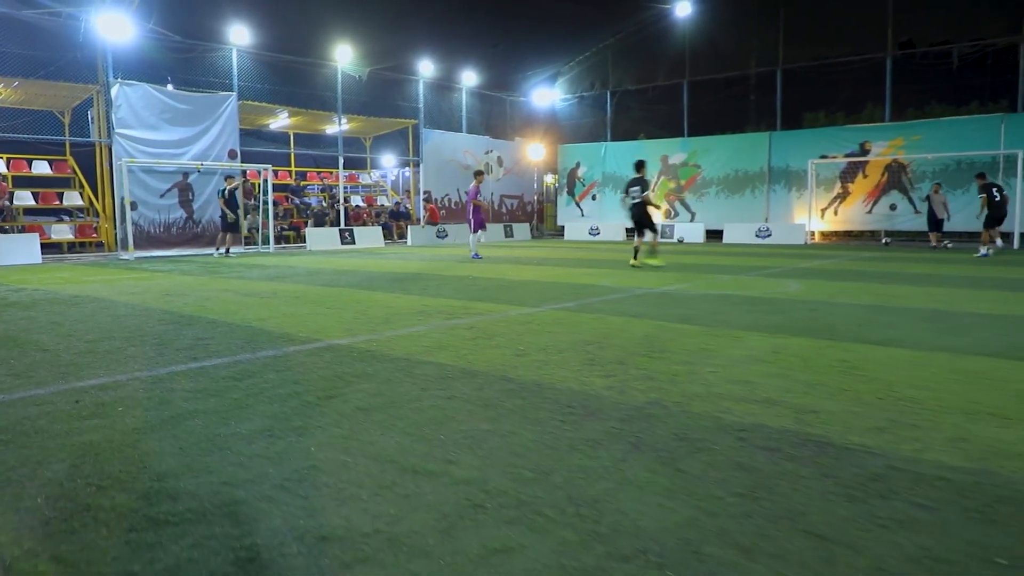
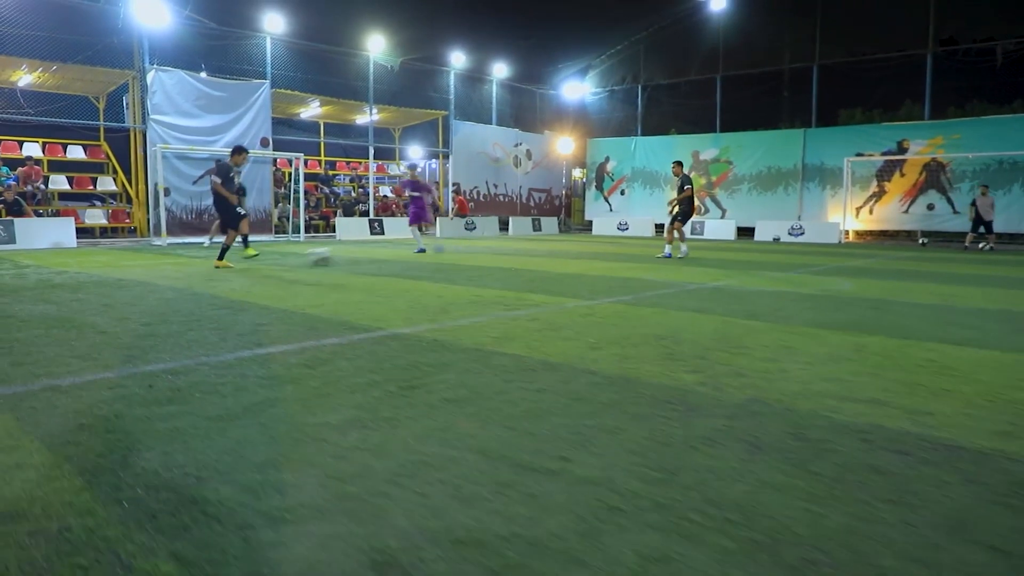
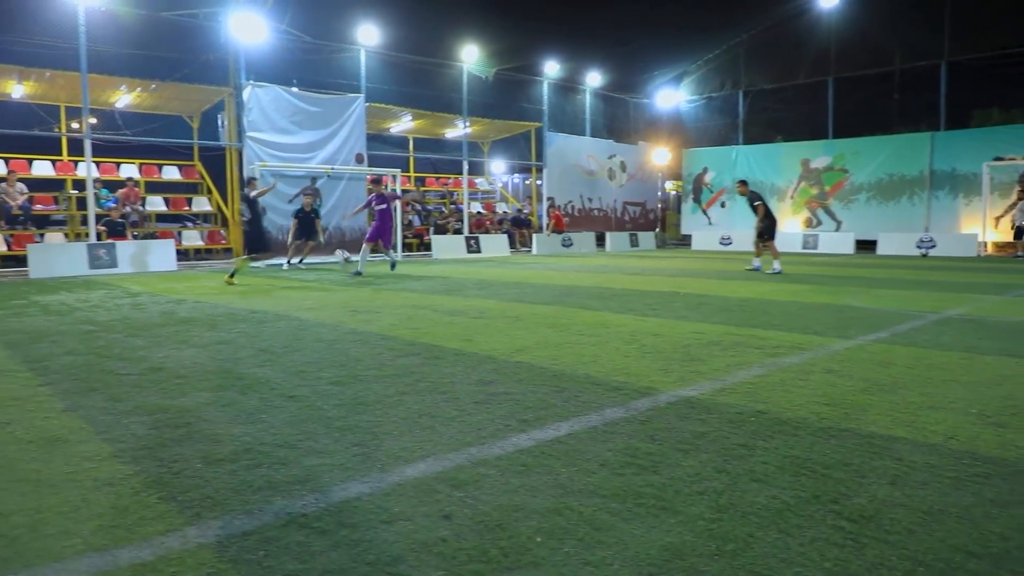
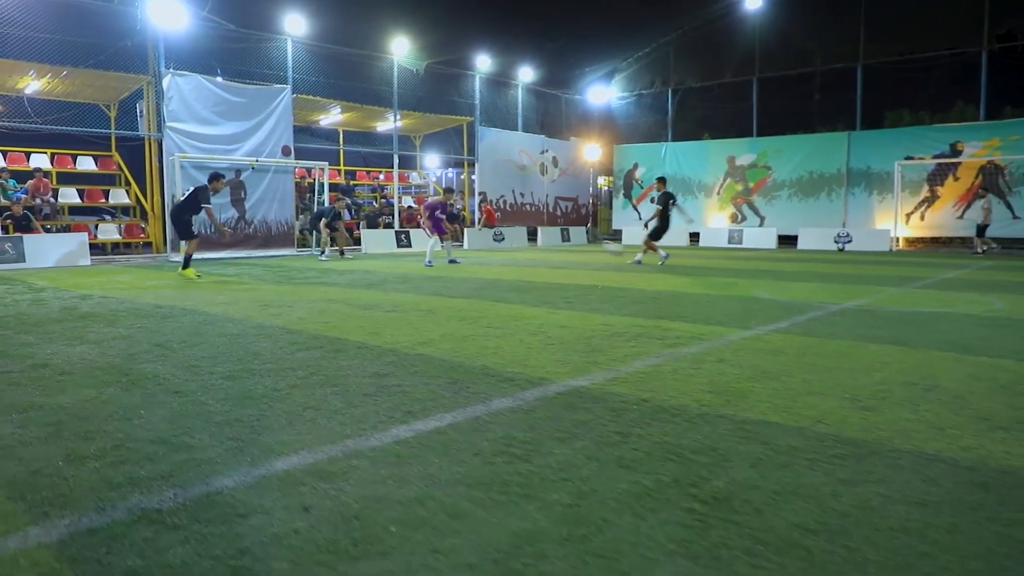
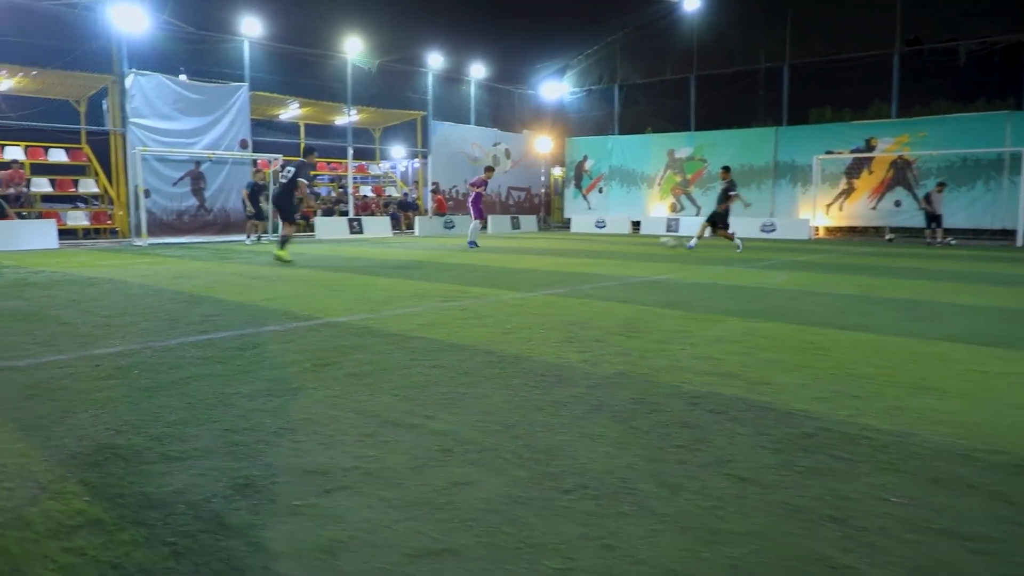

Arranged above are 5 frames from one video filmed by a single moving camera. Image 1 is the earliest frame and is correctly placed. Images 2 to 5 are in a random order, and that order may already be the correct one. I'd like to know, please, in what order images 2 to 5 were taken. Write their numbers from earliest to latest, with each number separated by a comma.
5, 2, 4, 3
